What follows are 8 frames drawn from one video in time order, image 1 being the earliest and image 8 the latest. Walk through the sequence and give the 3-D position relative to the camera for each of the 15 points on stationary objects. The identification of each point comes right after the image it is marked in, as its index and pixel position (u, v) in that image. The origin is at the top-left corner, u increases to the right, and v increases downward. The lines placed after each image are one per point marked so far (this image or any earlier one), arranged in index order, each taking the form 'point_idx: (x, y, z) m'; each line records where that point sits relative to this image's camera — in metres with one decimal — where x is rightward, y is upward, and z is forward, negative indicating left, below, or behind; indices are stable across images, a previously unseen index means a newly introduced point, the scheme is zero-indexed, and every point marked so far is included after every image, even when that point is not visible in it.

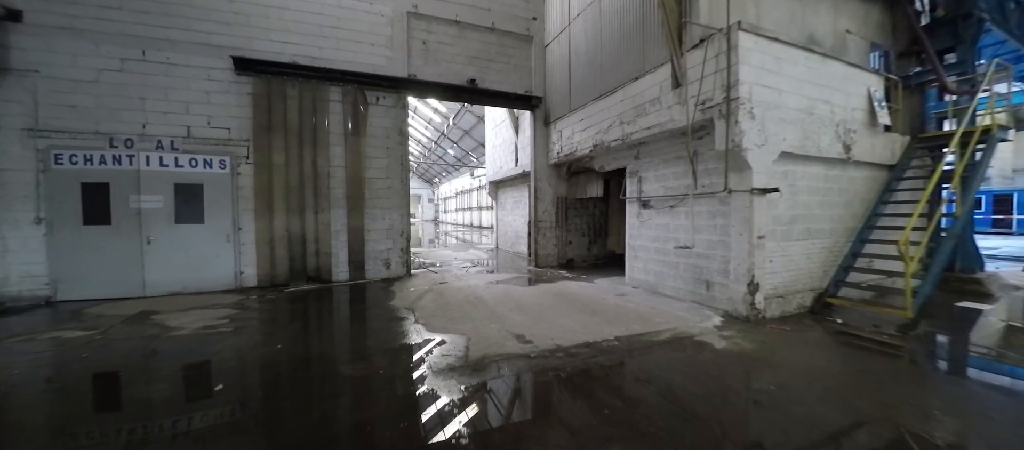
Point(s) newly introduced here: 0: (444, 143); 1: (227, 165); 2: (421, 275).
0: (-3.8, +4.7, +18.0) m
1: (-3.9, +0.8, +4.2) m
2: (-1.5, -0.9, +5.3) m
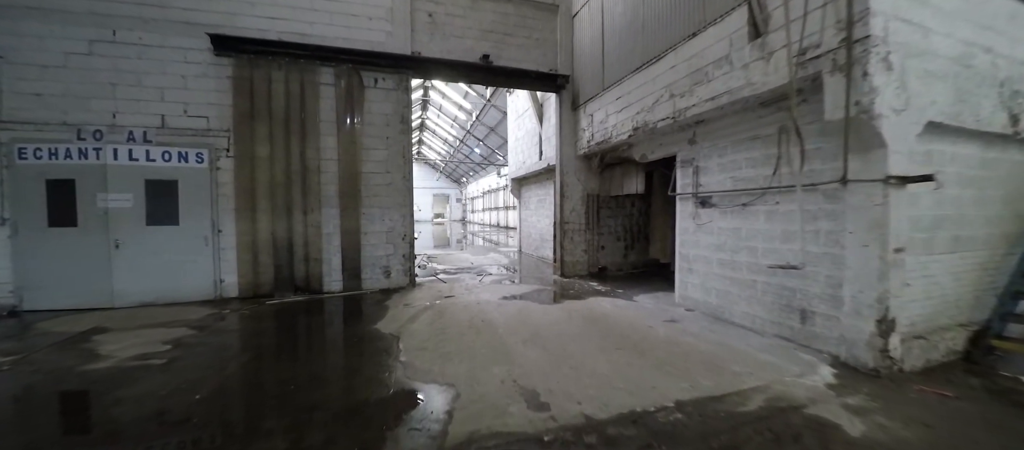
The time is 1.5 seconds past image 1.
0: (-2.3, +4.7, +17.5) m
1: (-3.7, +0.8, +3.7) m
2: (-1.2, -0.9, +4.5) m
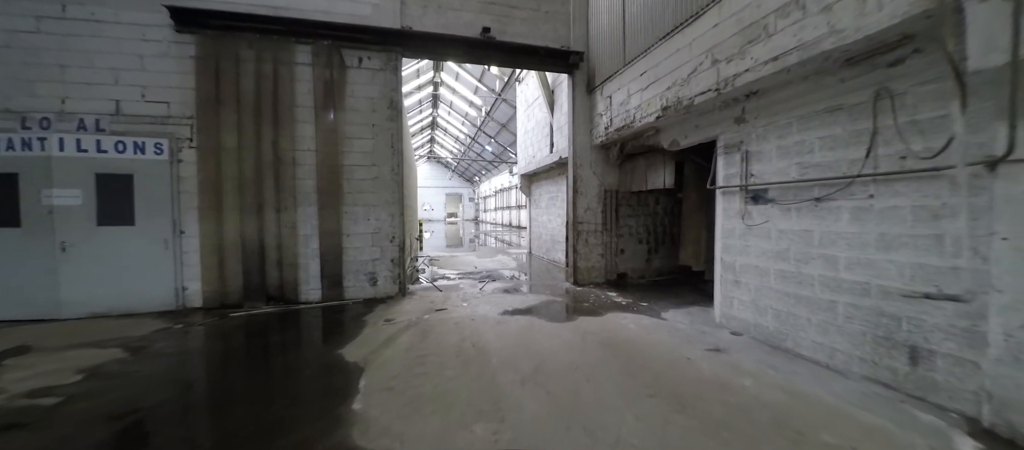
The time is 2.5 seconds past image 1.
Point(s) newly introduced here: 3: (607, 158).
0: (-1.6, +4.7, +16.9) m
1: (-3.6, +0.8, +3.2) m
2: (-1.2, -0.9, +4.0) m
3: (+1.4, +1.0, +4.6) m
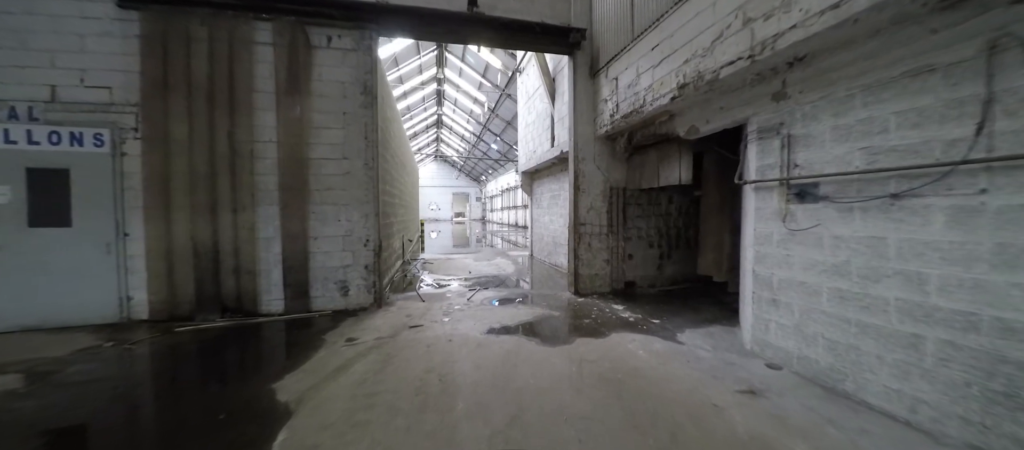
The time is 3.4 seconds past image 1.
0: (-1.3, +4.7, +16.5) m
1: (-3.8, +0.8, +2.8) m
2: (-1.3, -0.9, +3.5) m
3: (+1.3, +1.0, +4.0) m
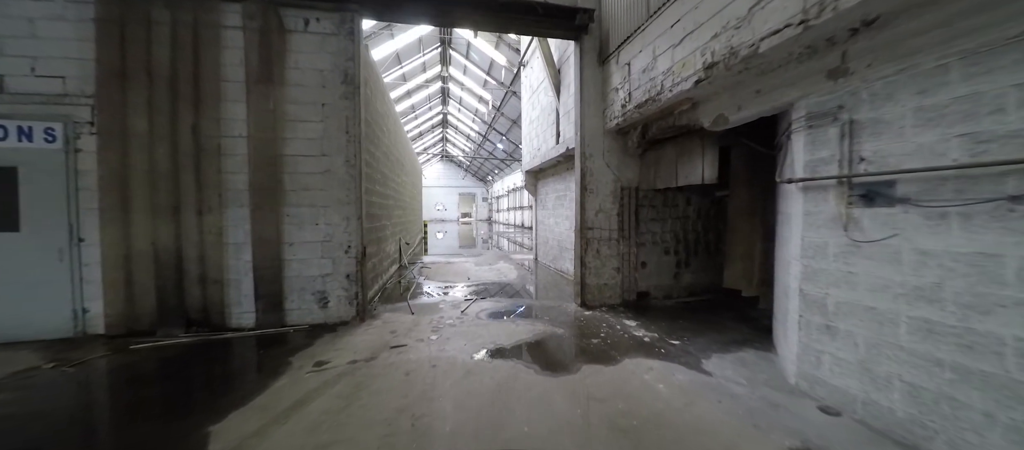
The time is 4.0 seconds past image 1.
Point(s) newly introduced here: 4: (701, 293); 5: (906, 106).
0: (-1.0, +4.7, +16.1) m
1: (-3.8, +0.7, +2.6) m
2: (-1.3, -0.9, +3.2) m
3: (+1.3, +0.9, +3.6) m
4: (+2.4, -0.9, +4.0) m
5: (+1.9, +0.6, +1.5) m
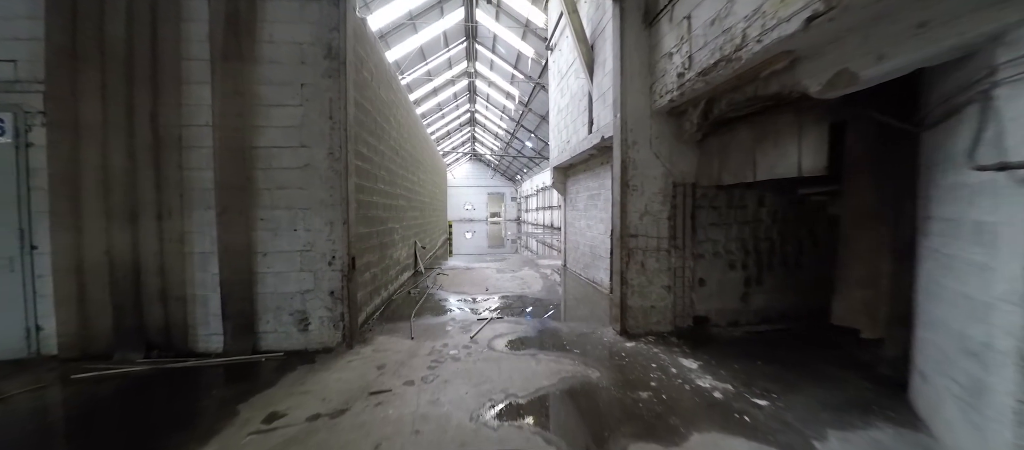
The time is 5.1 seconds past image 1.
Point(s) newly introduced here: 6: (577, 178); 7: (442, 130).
0: (+0.4, +4.7, +15.5) m
1: (-3.7, +0.7, +2.2) m
2: (-1.1, -1.0, +2.6) m
3: (+1.5, +0.9, +2.8) m
4: (+2.7, -0.9, +3.1) m
5: (+1.9, +0.5, +0.7) m
6: (+1.1, +0.8, +5.5) m
7: (-4.0, +5.4, +17.7) m
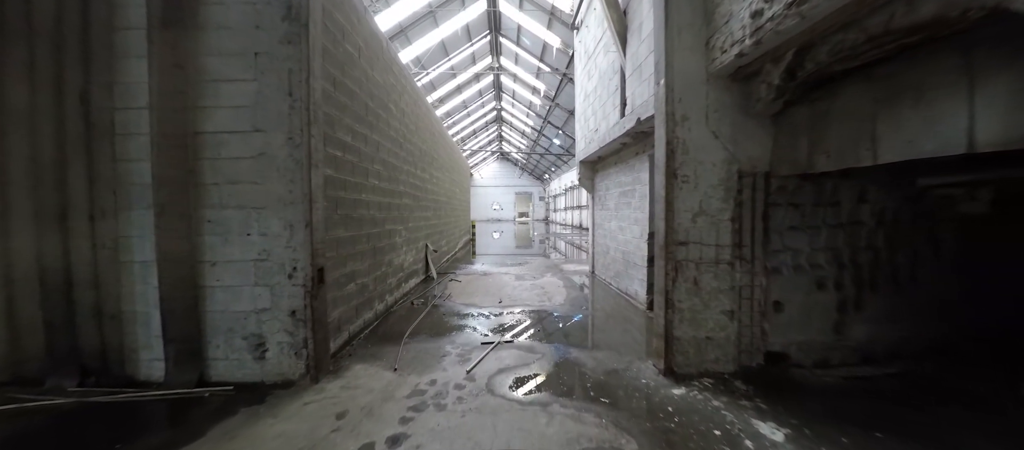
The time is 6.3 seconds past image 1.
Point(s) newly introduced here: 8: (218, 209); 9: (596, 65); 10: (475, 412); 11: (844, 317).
0: (+1.7, +4.6, +14.8) m
1: (-3.6, +0.7, +2.0) m
2: (-1.1, -1.0, +2.1) m
3: (+1.5, +0.8, +2.1) m
4: (+2.7, -1.0, +2.2) m
5: (+1.7, +0.5, -0.1) m
6: (+1.5, +0.8, +4.8) m
7: (-2.5, +5.4, +17.3) m
8: (-1.9, +0.1, +2.0) m
9: (+1.2, +2.3, +4.5) m
10: (-0.2, -1.1, +1.8) m
11: (+2.4, -0.7, +2.2) m
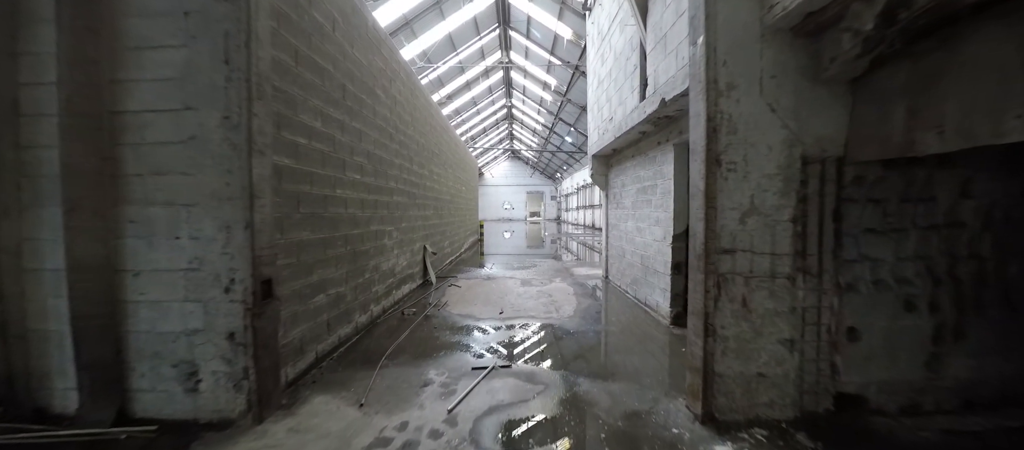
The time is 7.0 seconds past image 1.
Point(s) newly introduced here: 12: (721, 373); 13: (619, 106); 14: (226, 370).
0: (+2.1, +4.6, +14.2) m
1: (-3.7, +0.7, +1.7) m
2: (-1.1, -1.0, +1.7) m
3: (+1.5, +0.8, +1.5) m
4: (+2.7, -1.0, +1.6) m
5: (+1.6, +0.5, -0.6) m
6: (+1.5, +0.8, +4.3) m
7: (-1.9, +5.4, +17.0) m
8: (-1.9, +0.1, +1.6) m
9: (+1.3, +2.3, +4.0) m
10: (-0.3, -1.1, +1.3) m
11: (+2.4, -0.7, +1.6) m
12: (+1.1, -0.8, +1.6) m
13: (+1.3, +1.4, +3.7) m
14: (-1.5, -0.8, +1.6) m
